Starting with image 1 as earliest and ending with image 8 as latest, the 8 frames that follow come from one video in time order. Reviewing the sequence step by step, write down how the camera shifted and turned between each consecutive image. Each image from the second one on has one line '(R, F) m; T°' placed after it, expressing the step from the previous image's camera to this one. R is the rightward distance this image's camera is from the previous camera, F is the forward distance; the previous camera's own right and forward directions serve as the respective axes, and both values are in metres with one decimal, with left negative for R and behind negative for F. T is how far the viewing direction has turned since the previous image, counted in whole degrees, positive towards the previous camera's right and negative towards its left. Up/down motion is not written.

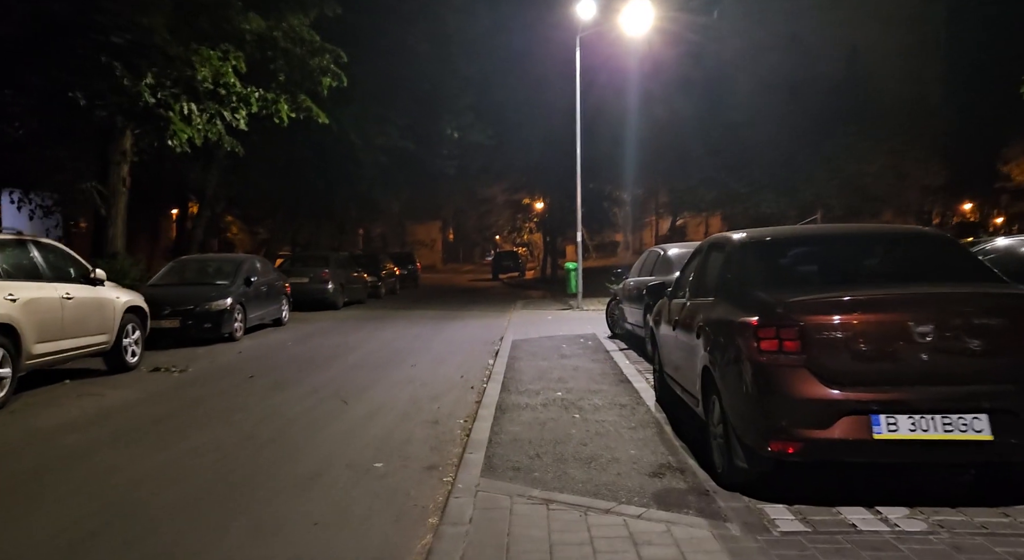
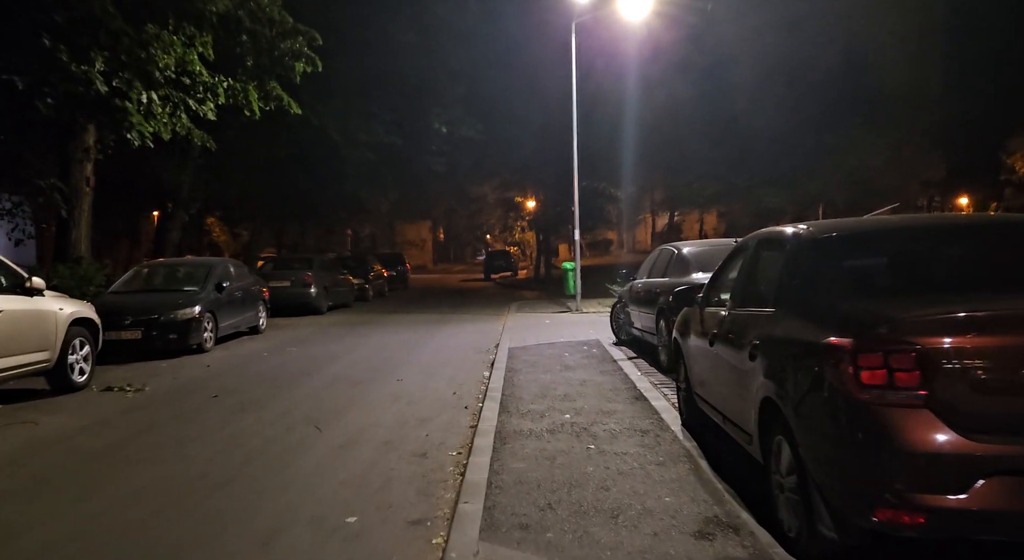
(-0.1, +1.1) m; +1°
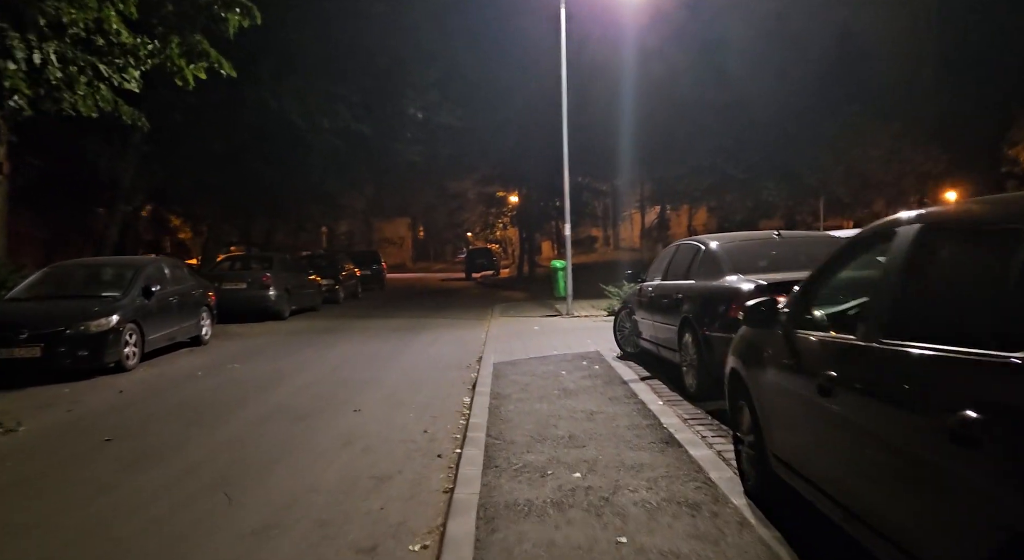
(-0.1, +1.9) m; +2°
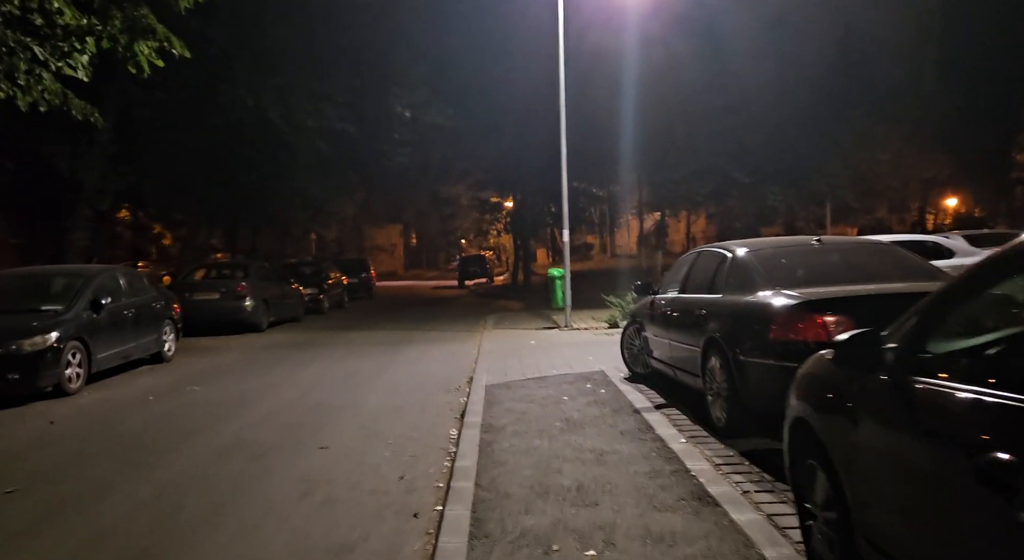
(0.0, +1.1) m; +1°
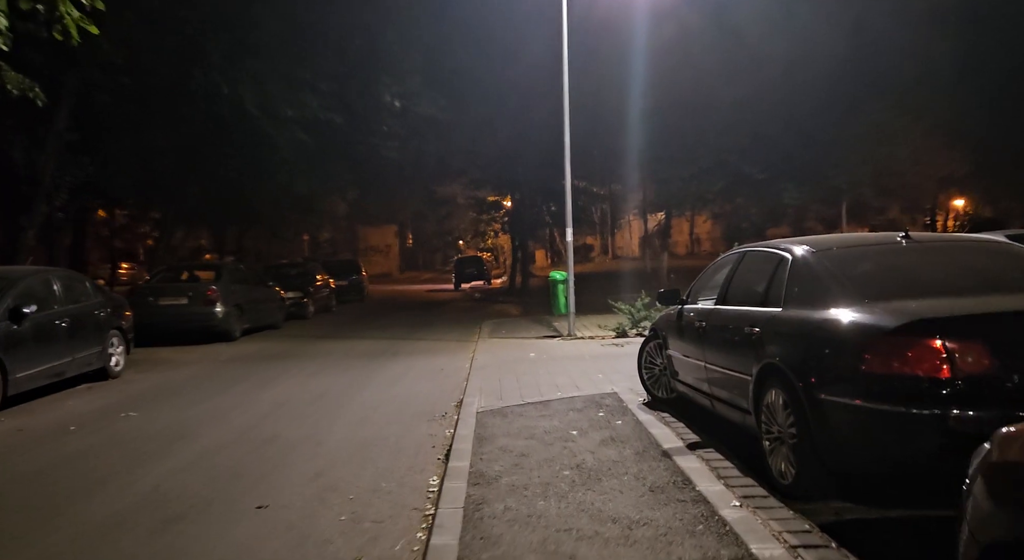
(0.0, +1.4) m; 0°
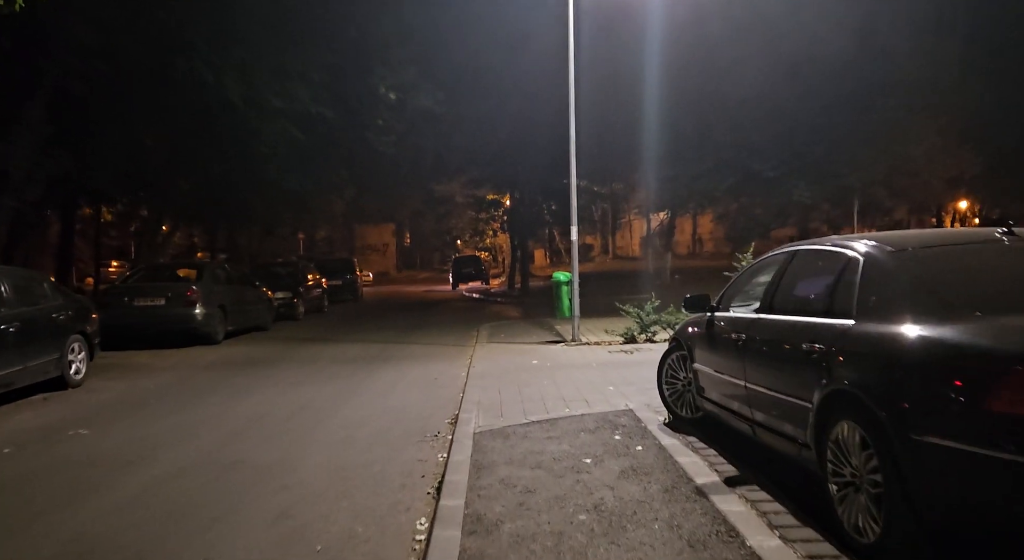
(-0.1, +0.9) m; 0°
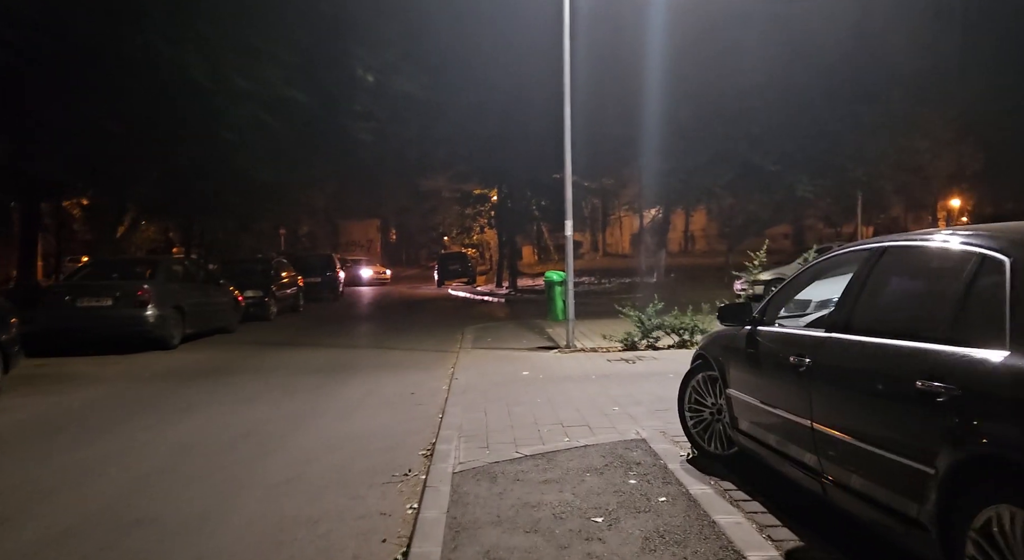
(0.0, +1.2) m; +1°
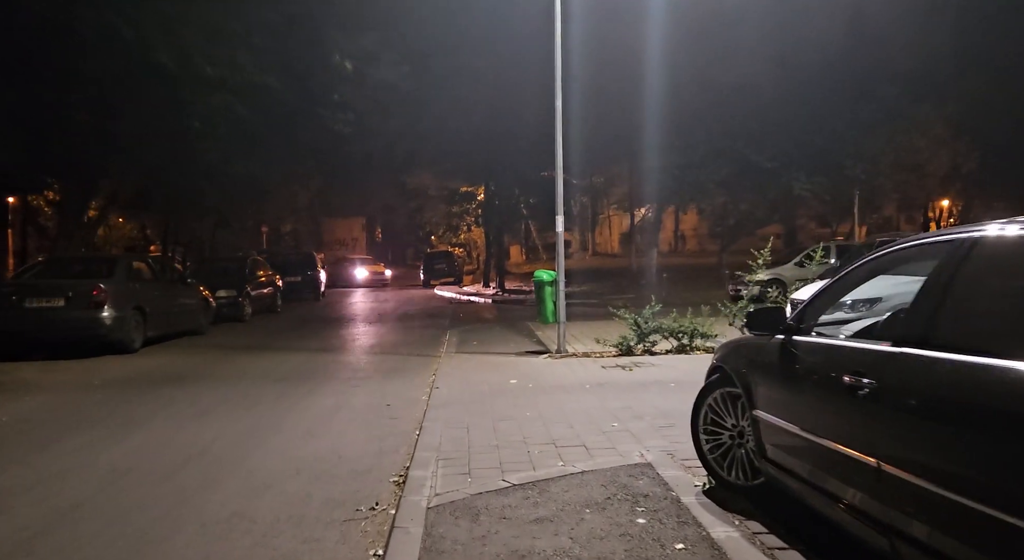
(0.0, +0.8) m; +1°
